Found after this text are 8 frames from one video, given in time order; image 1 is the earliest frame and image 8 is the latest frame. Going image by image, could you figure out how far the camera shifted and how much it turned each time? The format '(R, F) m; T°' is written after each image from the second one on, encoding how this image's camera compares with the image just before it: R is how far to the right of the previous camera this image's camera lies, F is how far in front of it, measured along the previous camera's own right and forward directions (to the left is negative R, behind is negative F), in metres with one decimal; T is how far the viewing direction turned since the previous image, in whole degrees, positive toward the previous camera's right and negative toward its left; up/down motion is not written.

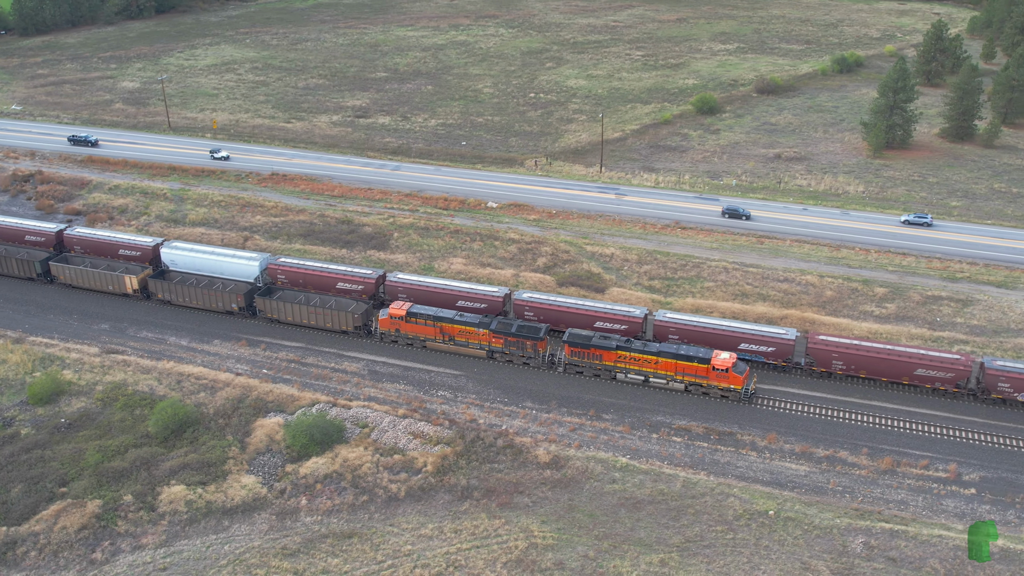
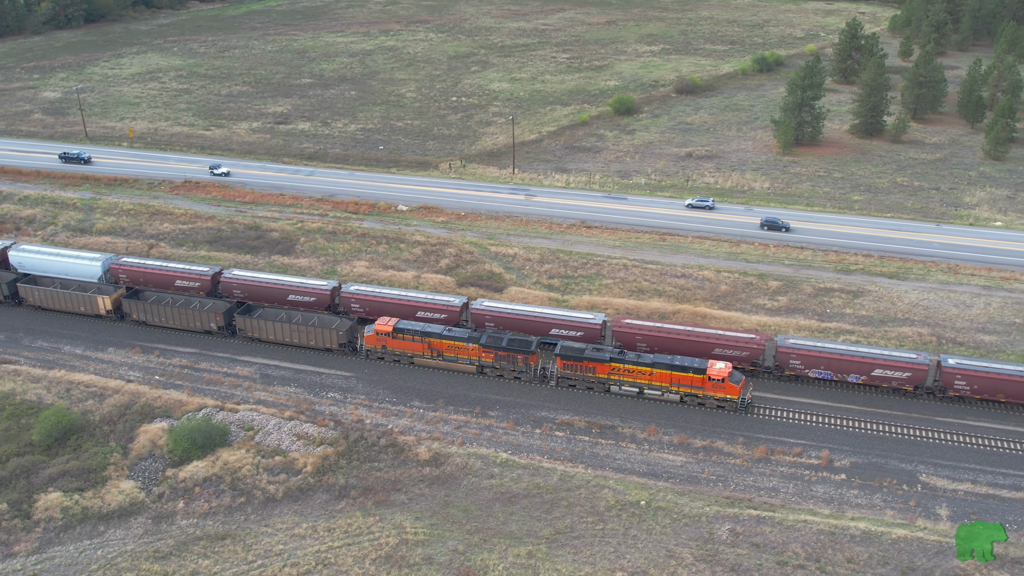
(+3.7, -0.5) m; +2°
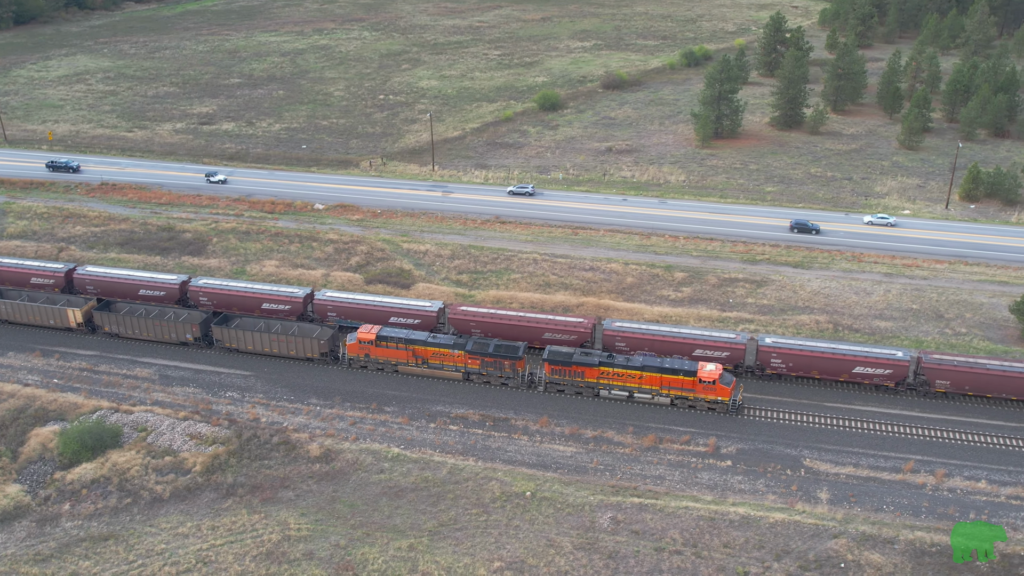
(+3.3, -0.3) m; +2°
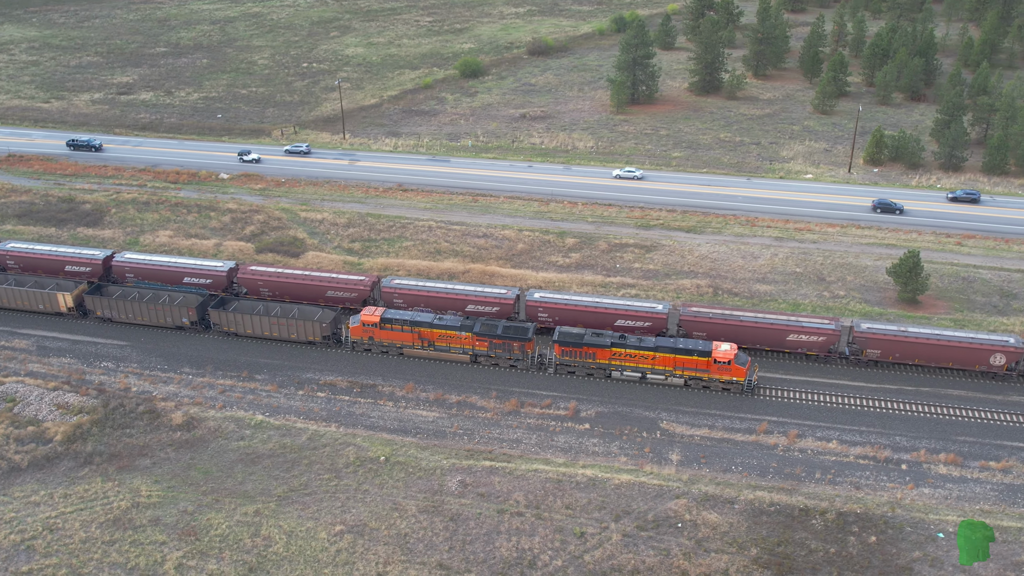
(+5.2, -0.2) m; +1°
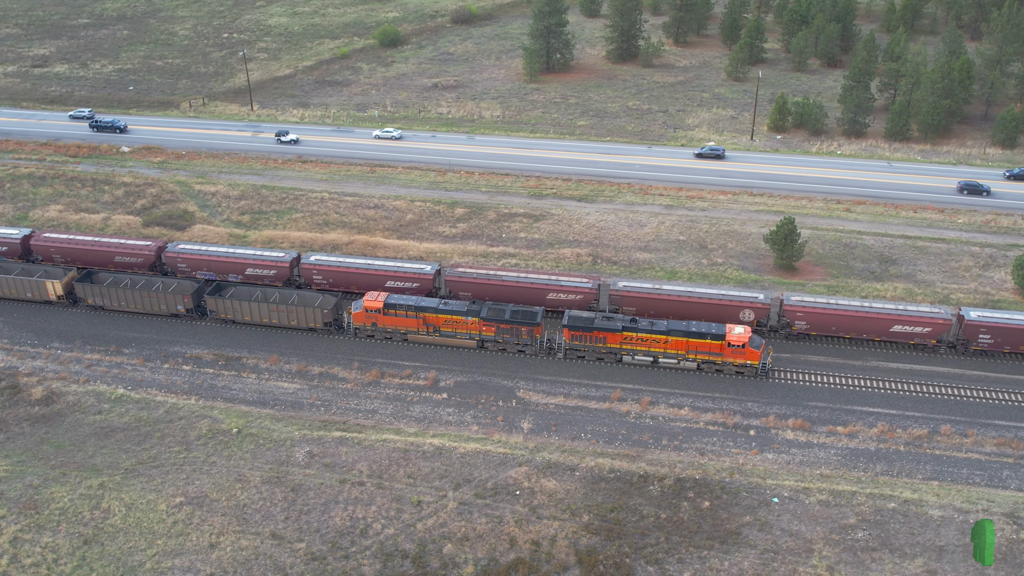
(+5.4, -0.1) m; 0°
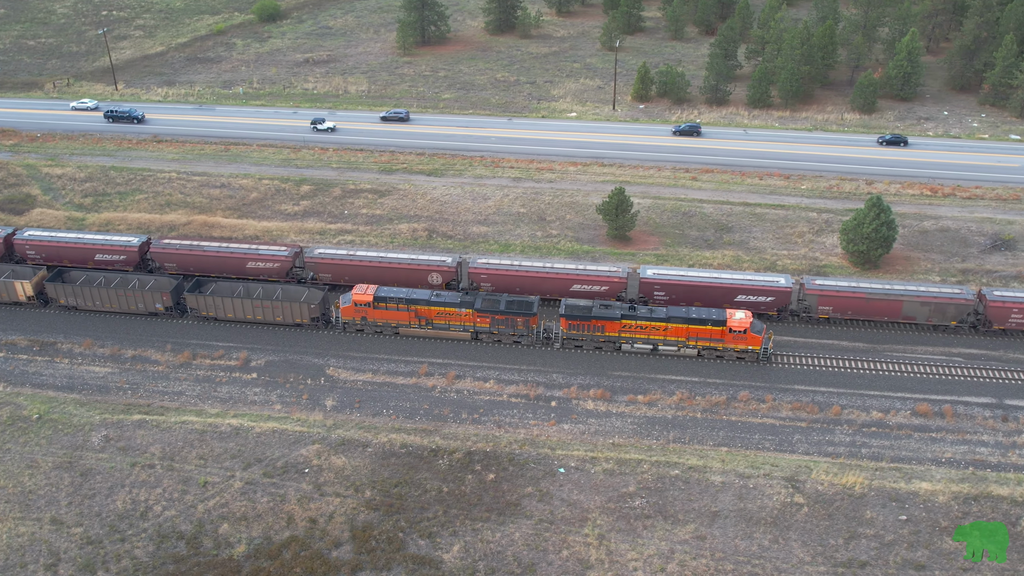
(+6.7, -0.1) m; +1°
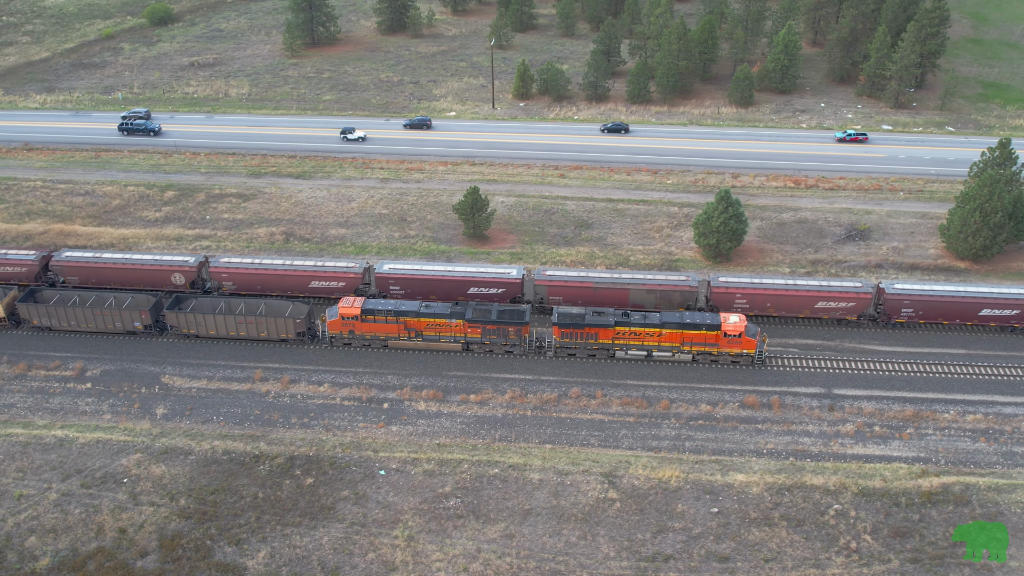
(+5.6, -0.2) m; +1°
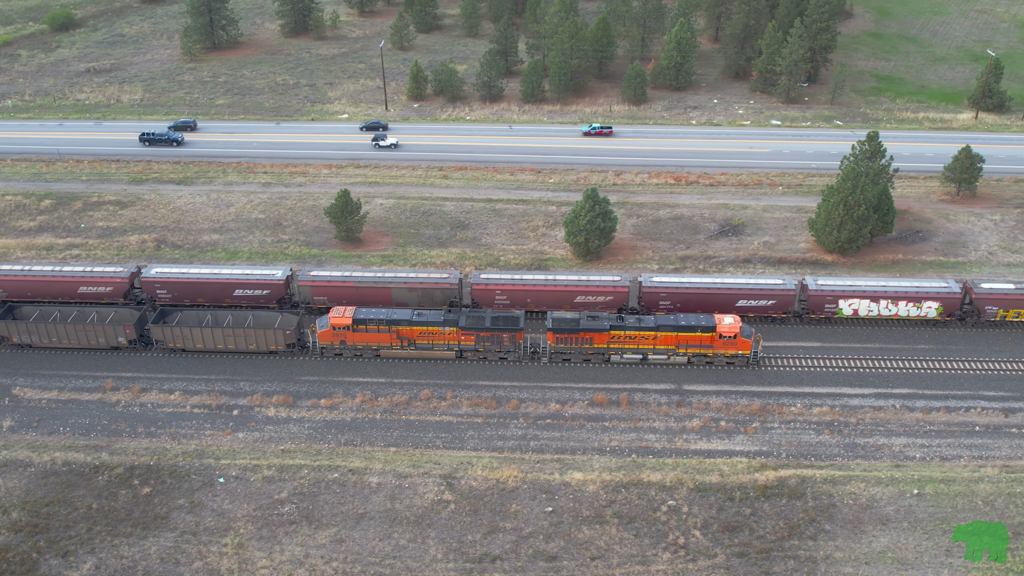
(+5.0, -0.1) m; +1°
